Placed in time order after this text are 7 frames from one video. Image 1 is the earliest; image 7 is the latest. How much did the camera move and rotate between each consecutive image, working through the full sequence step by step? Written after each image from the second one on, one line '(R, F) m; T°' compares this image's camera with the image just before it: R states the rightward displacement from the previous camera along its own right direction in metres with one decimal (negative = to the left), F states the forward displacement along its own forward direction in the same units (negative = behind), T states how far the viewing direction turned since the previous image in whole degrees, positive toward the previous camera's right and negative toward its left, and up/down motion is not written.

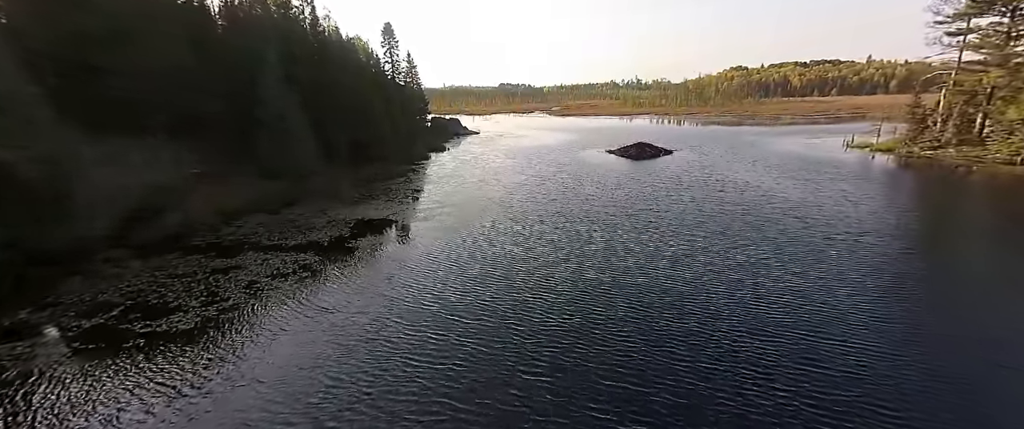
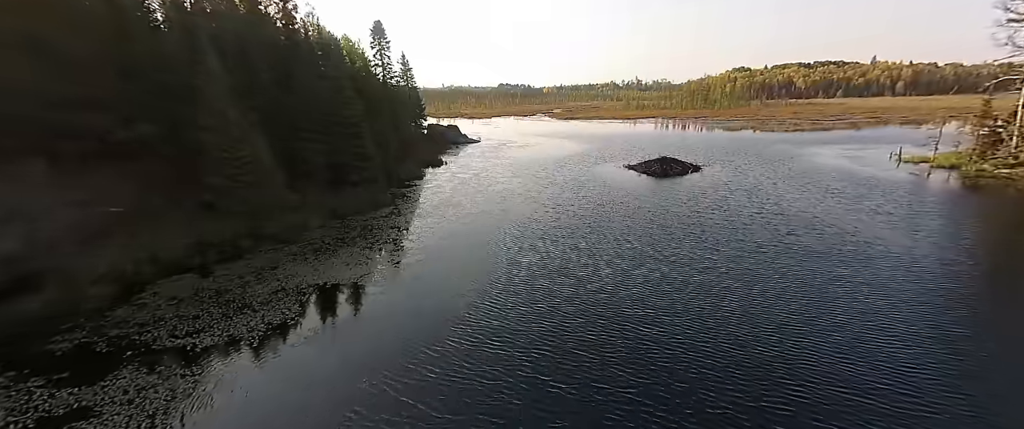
(-0.7, +6.7) m; 0°
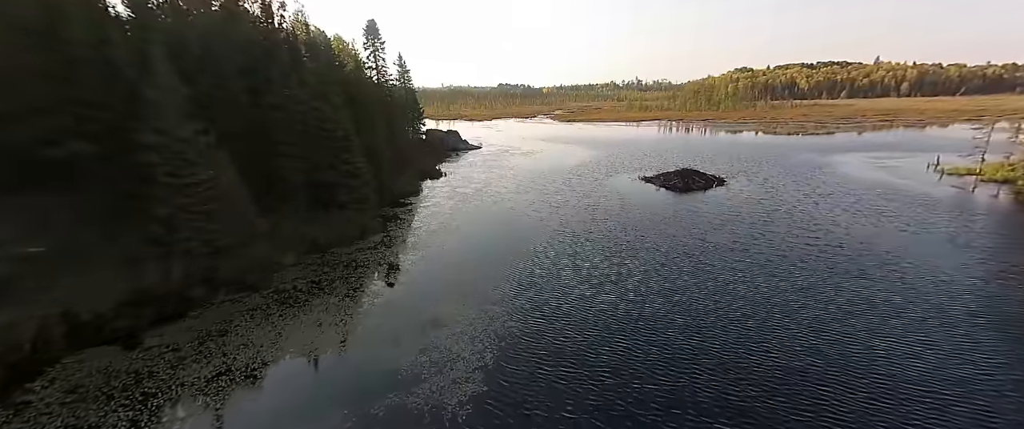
(-0.6, +4.3) m; 0°
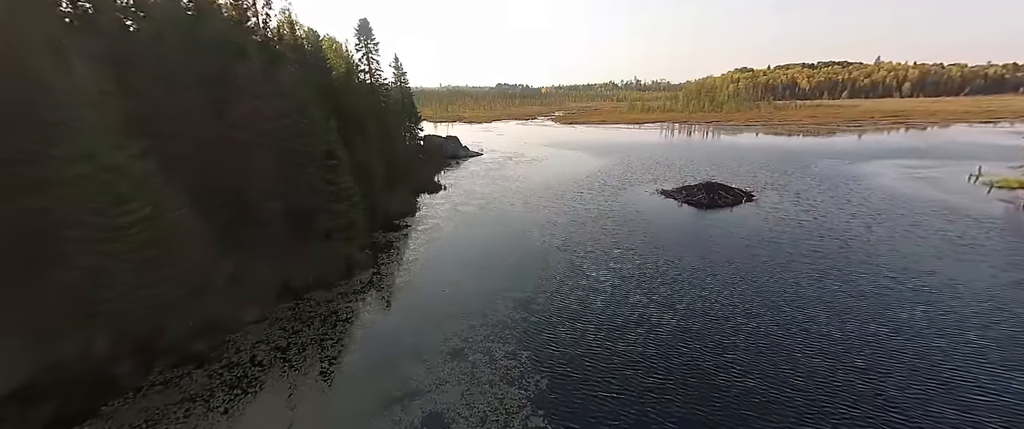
(-0.8, +4.2) m; 0°
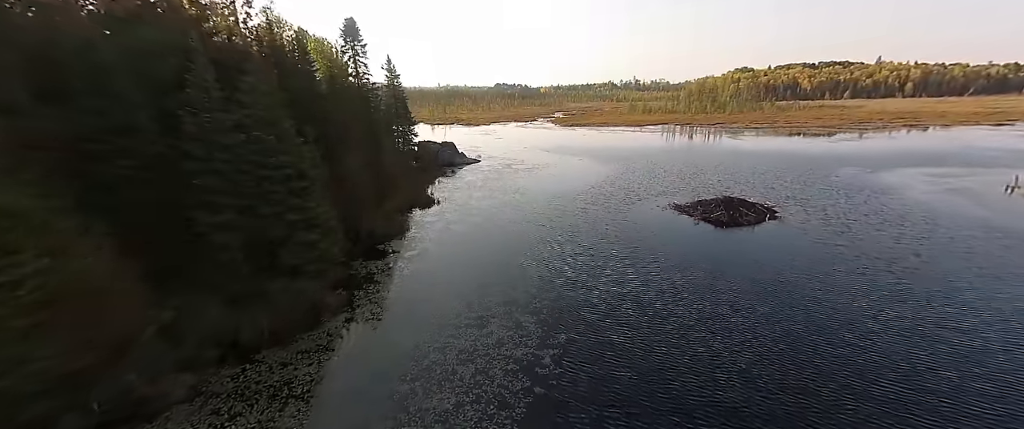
(0.0, +3.7) m; 0°
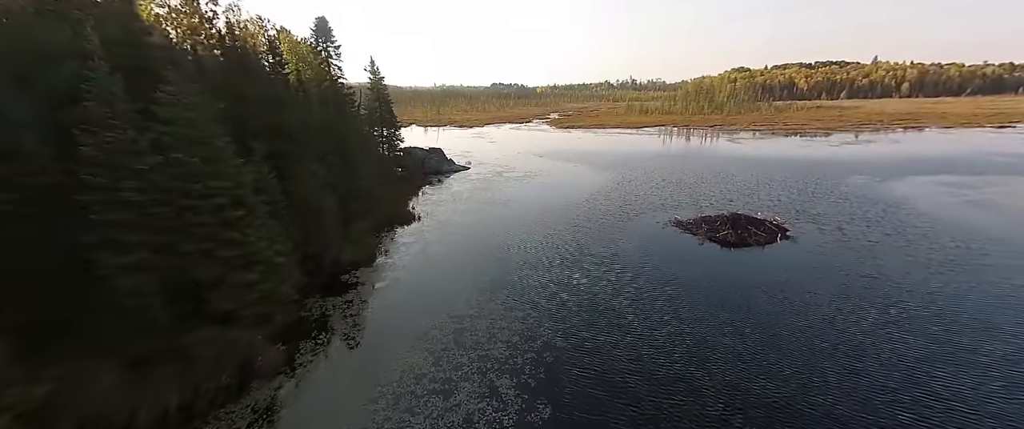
(+0.9, +3.5) m; 0°
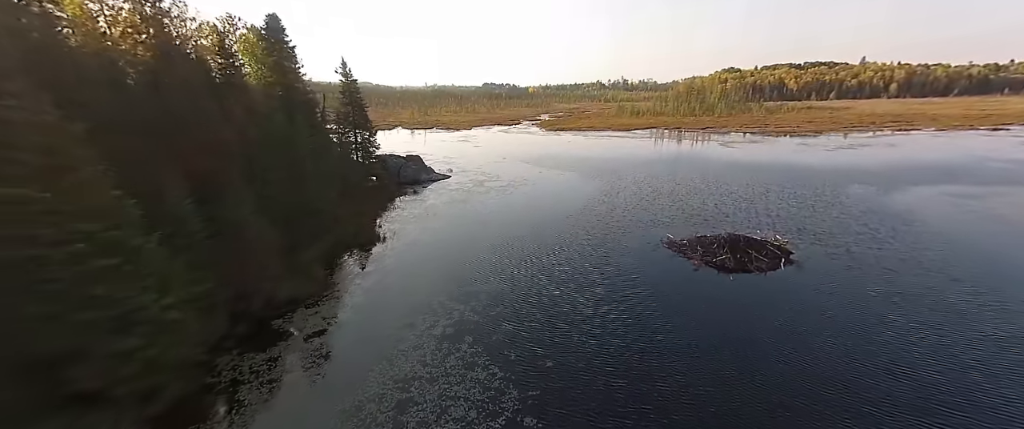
(+1.5, +3.8) m; +1°
